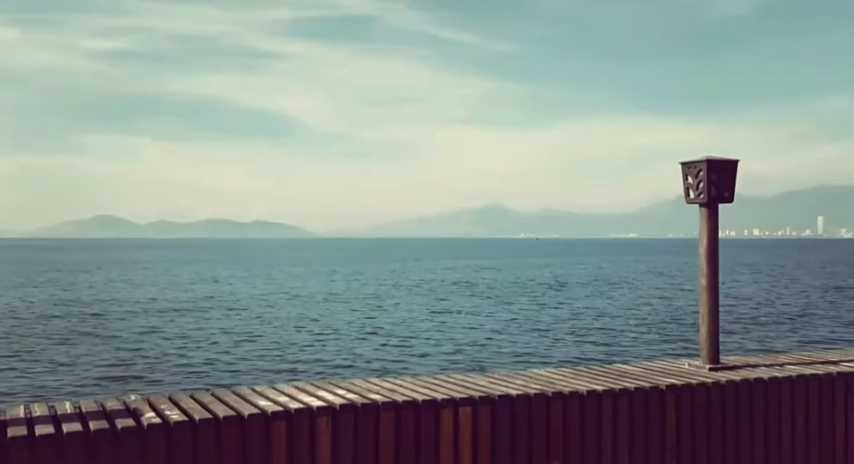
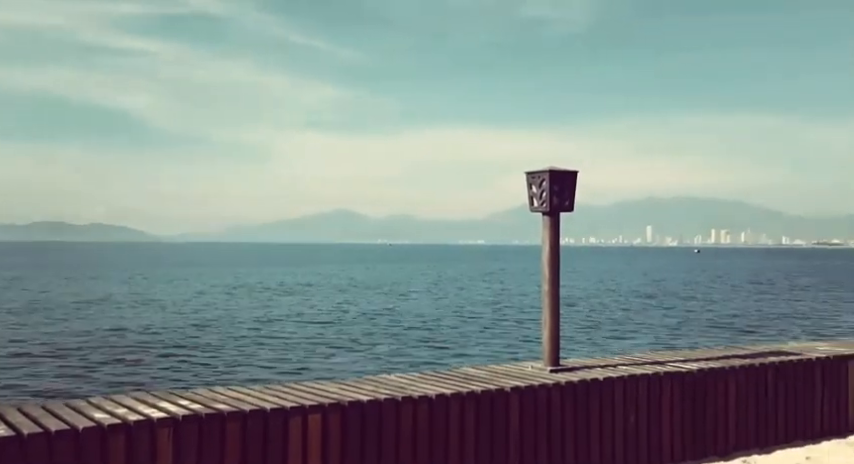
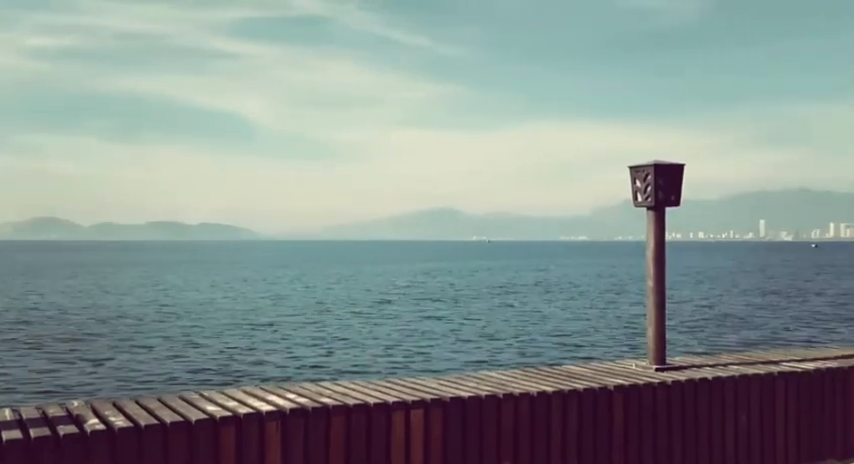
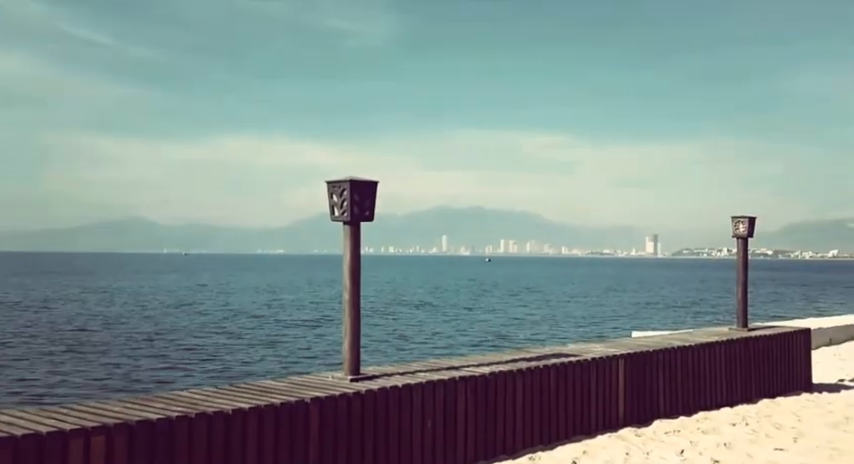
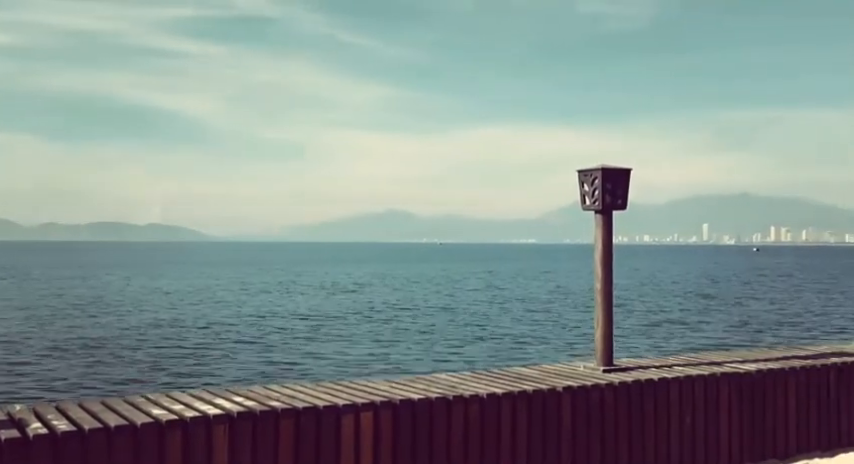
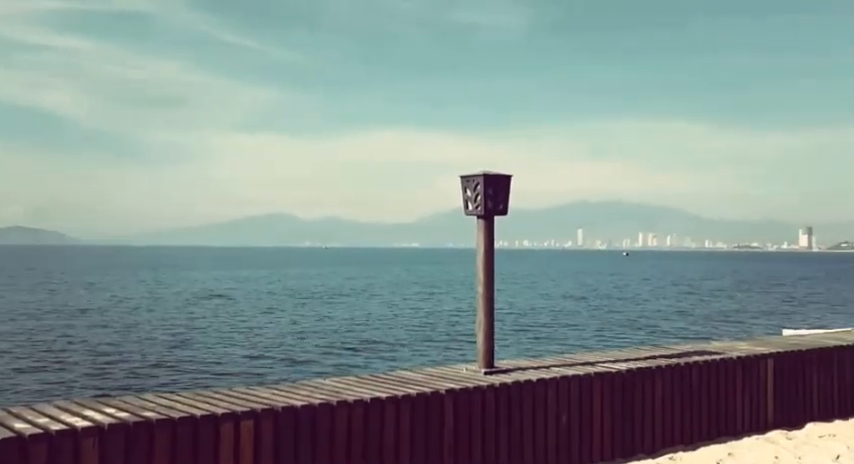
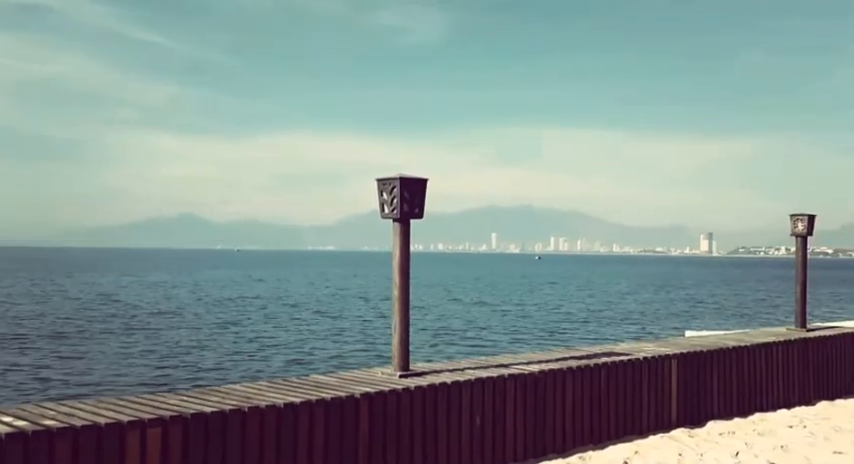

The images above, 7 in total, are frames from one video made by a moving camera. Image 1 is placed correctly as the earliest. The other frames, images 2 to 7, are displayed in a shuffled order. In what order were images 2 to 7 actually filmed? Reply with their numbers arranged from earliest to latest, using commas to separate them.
3, 5, 2, 6, 7, 4
